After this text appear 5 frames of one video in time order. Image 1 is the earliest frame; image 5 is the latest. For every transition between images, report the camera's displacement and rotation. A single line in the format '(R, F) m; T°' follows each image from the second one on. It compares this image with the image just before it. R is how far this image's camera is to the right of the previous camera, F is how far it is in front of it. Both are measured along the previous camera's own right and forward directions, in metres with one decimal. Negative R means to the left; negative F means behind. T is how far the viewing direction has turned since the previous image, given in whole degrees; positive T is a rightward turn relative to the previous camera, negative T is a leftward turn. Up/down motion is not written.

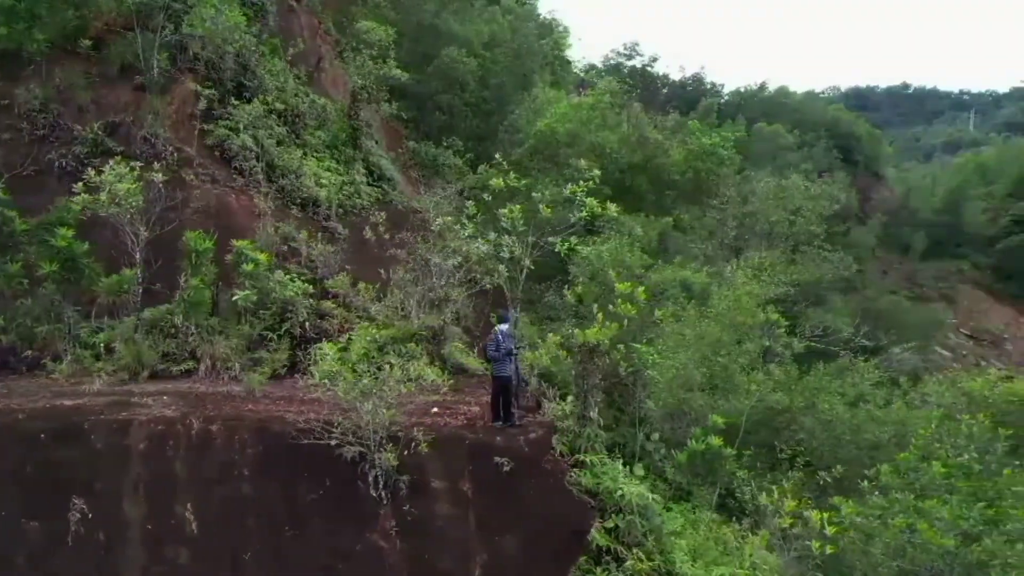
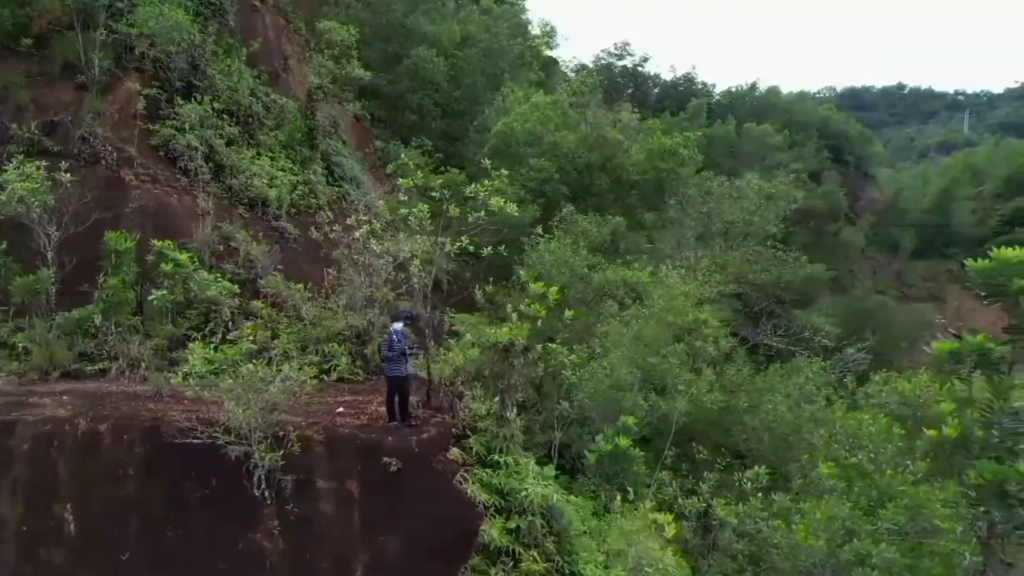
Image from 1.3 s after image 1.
(+1.1, 0.0) m; -1°
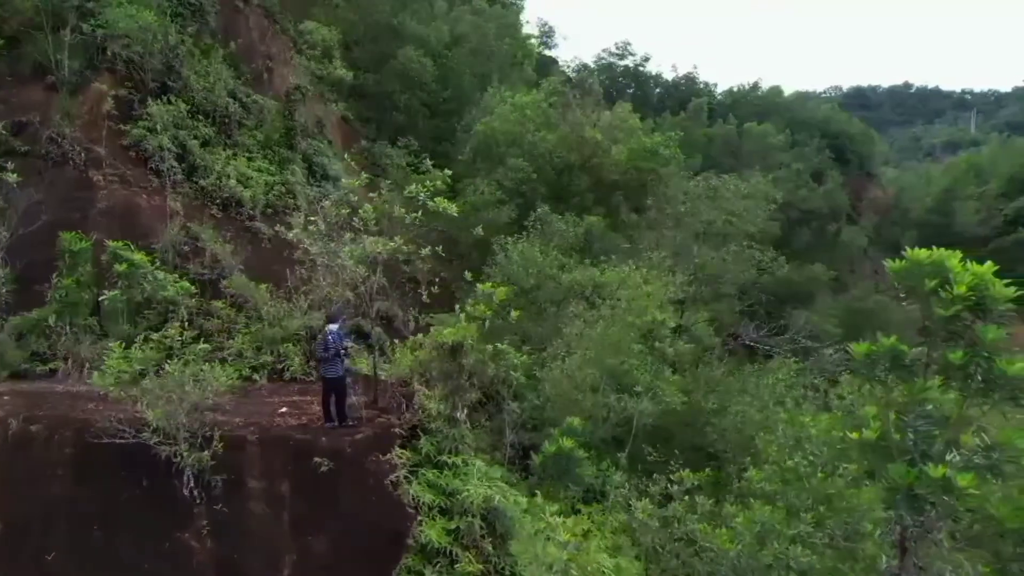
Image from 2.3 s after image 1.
(+0.7, 0.0) m; -1°
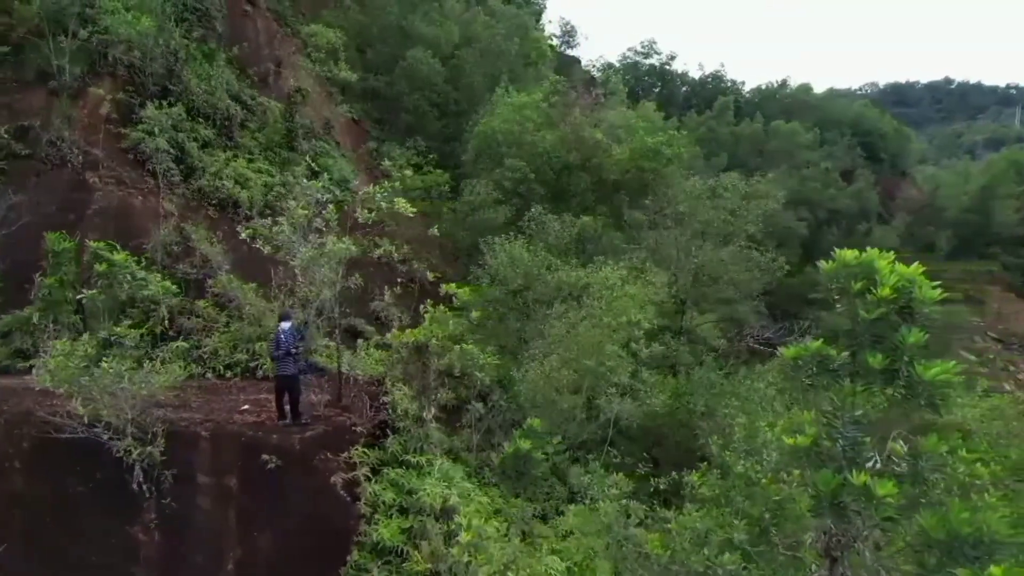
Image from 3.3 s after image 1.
(+0.9, 0.0) m; -3°
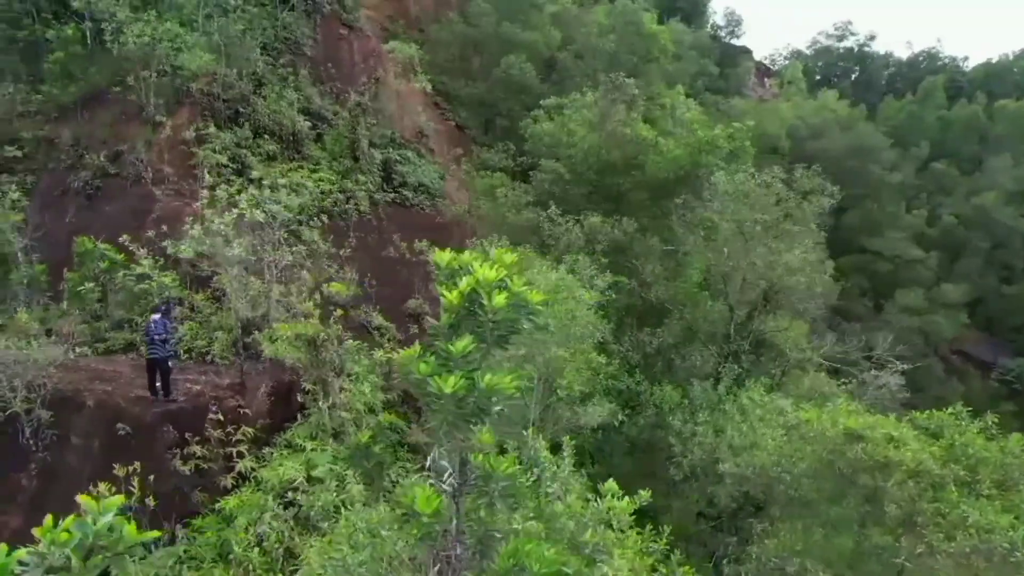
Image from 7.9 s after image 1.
(+4.6, +0.6) m; -20°
